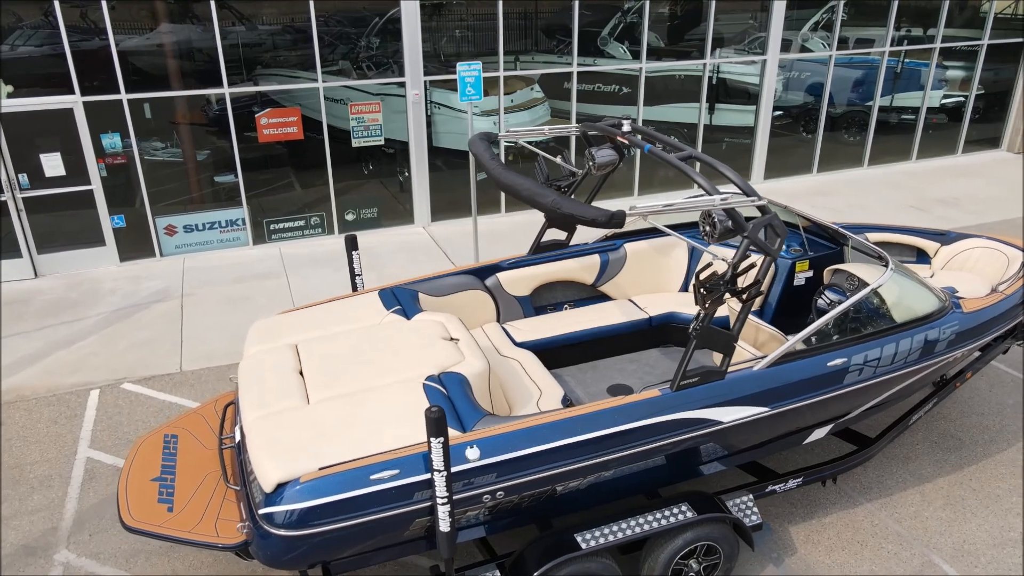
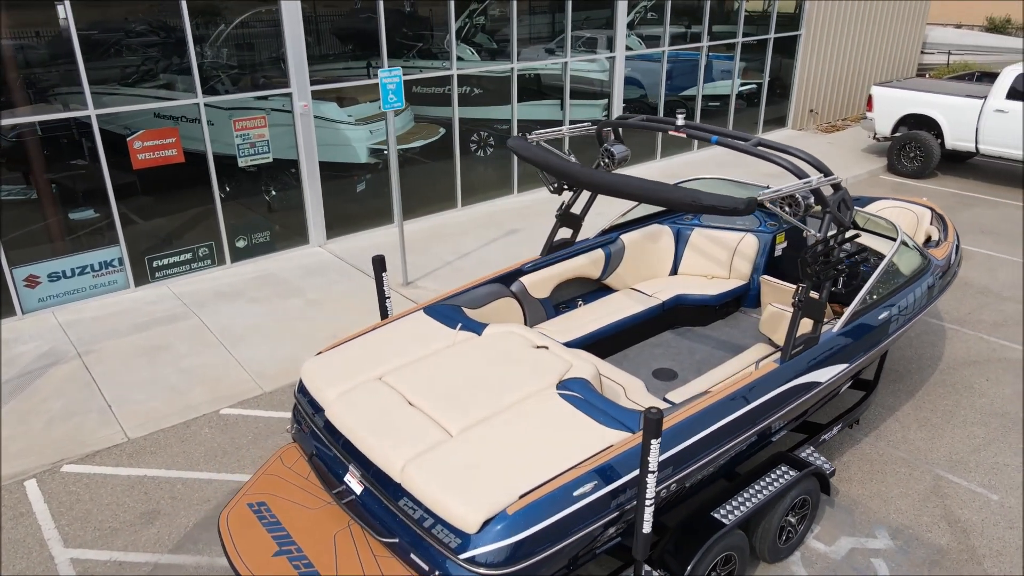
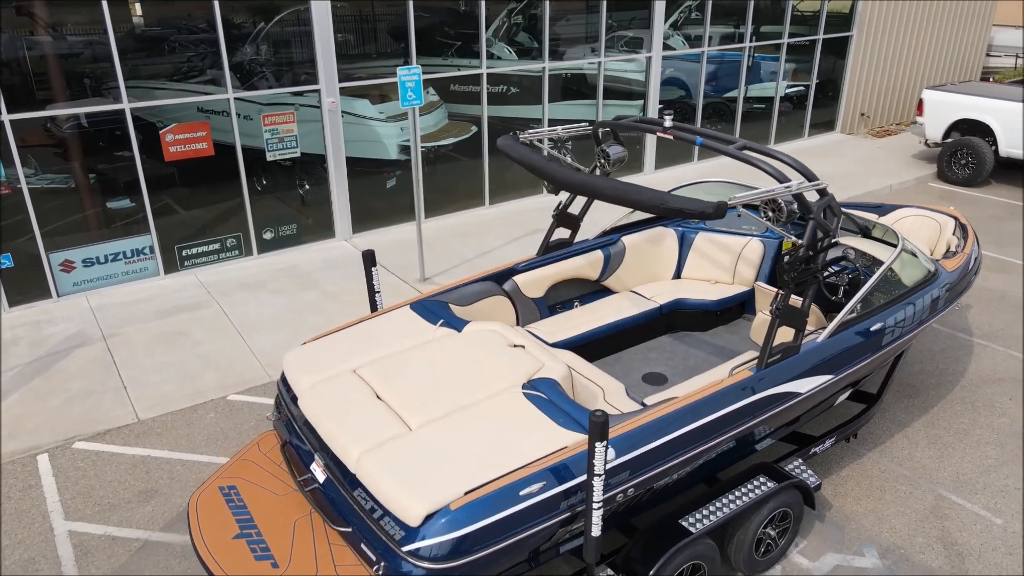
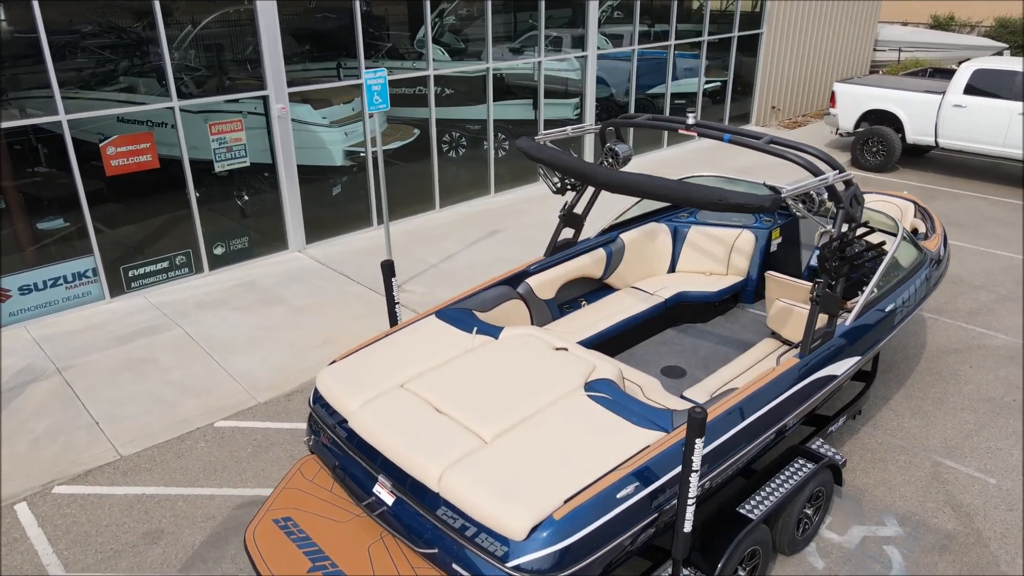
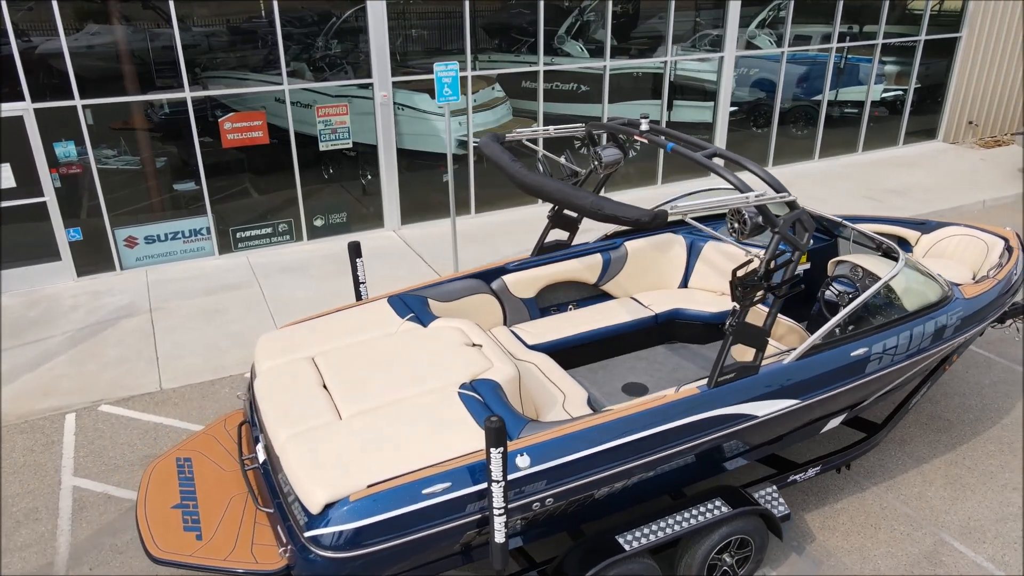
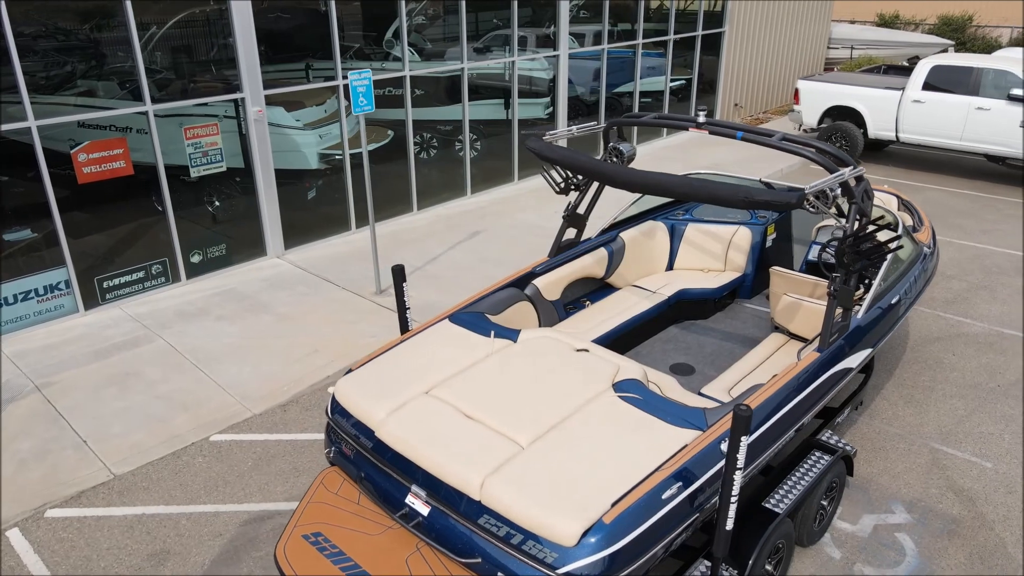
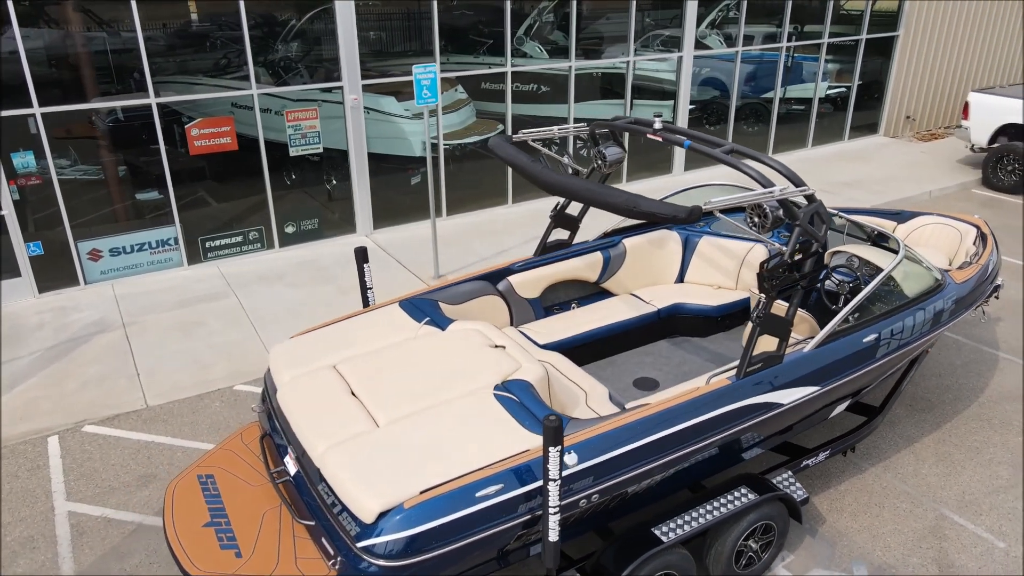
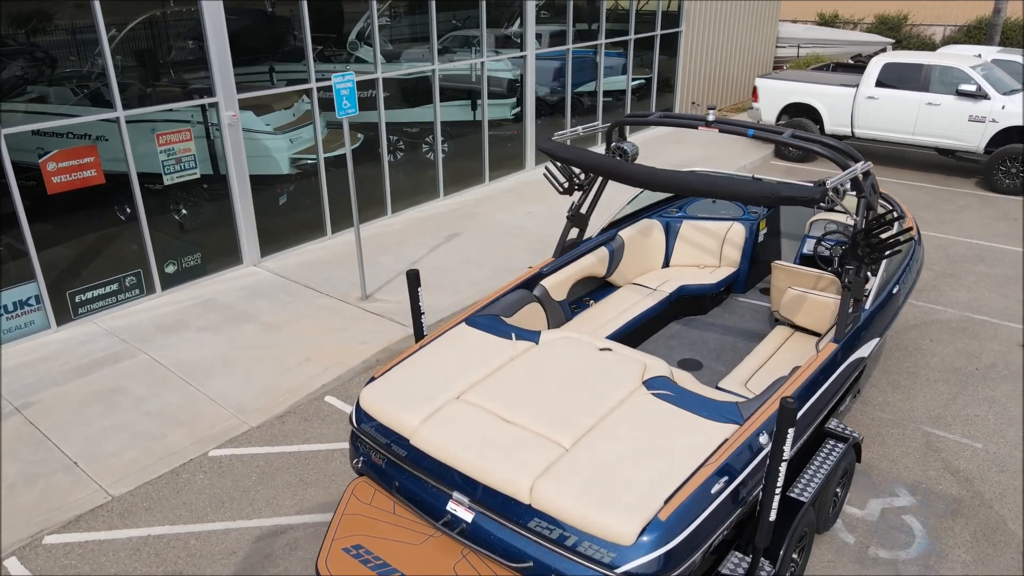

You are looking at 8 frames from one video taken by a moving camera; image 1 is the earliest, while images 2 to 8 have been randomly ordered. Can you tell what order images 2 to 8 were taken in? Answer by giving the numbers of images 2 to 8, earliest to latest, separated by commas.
5, 7, 3, 2, 4, 6, 8
